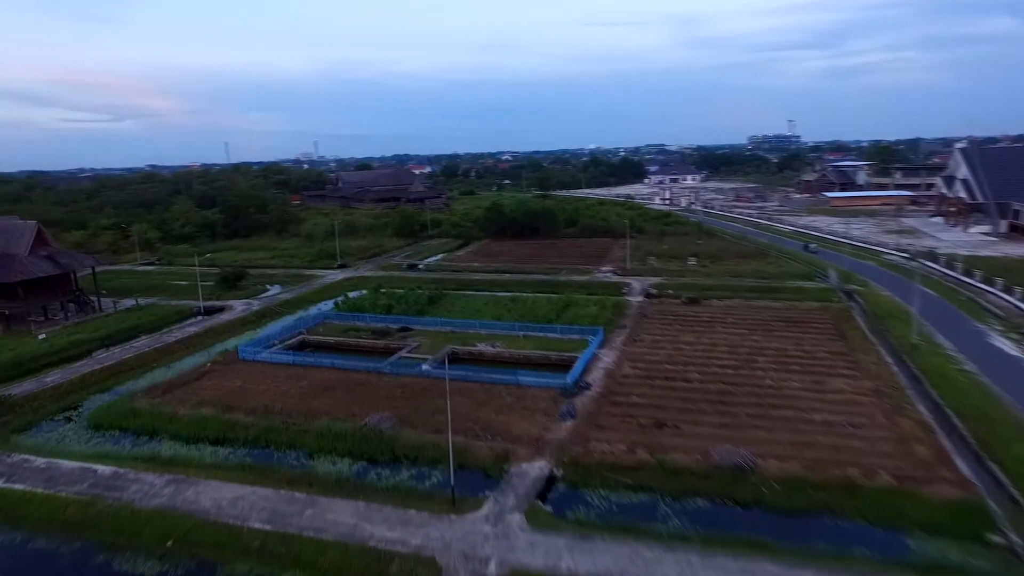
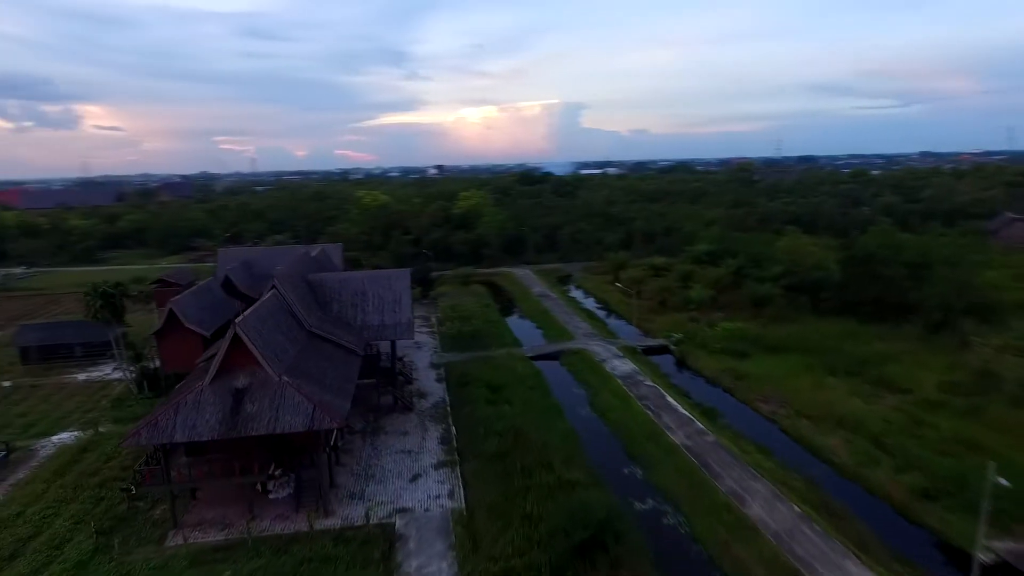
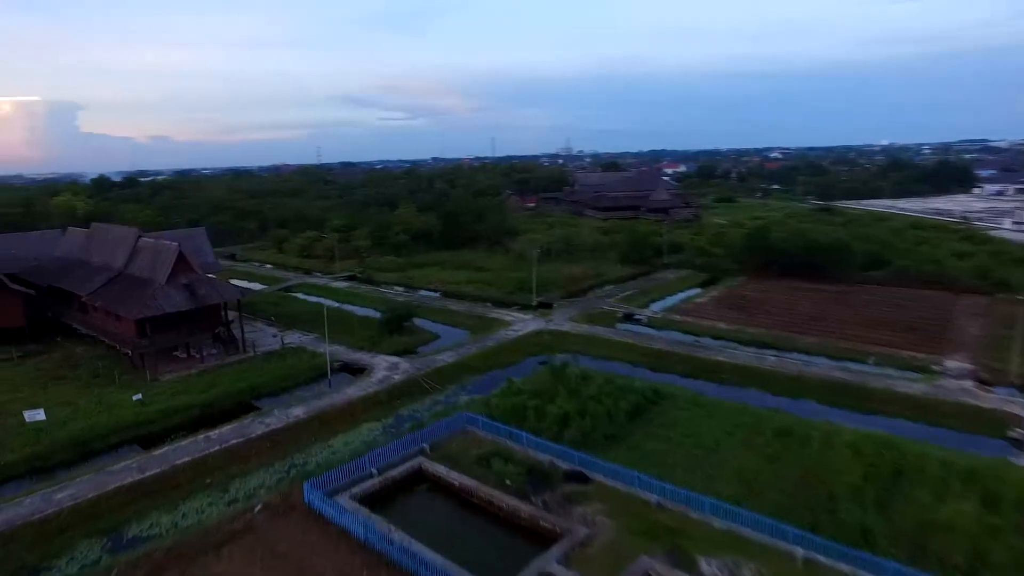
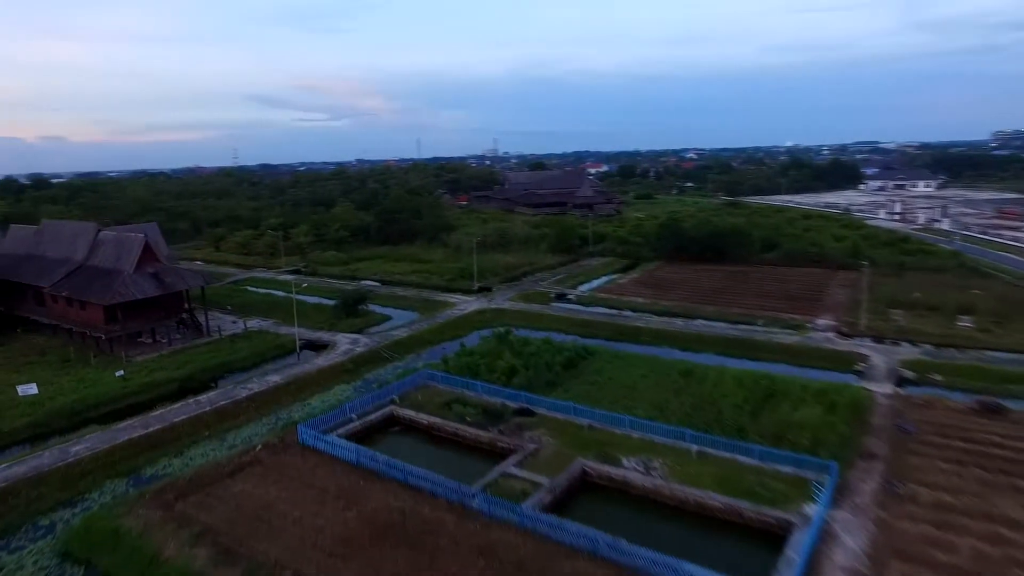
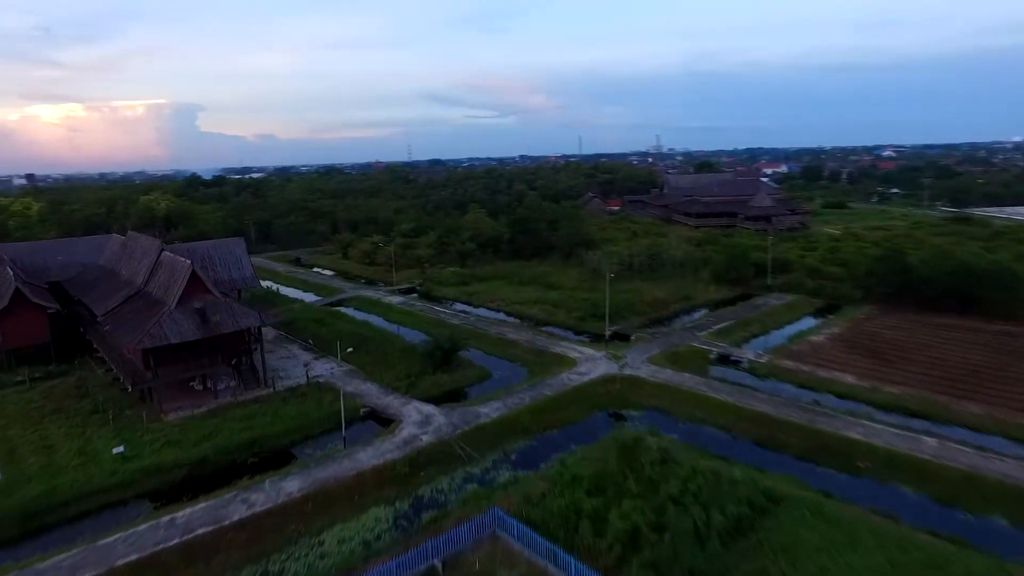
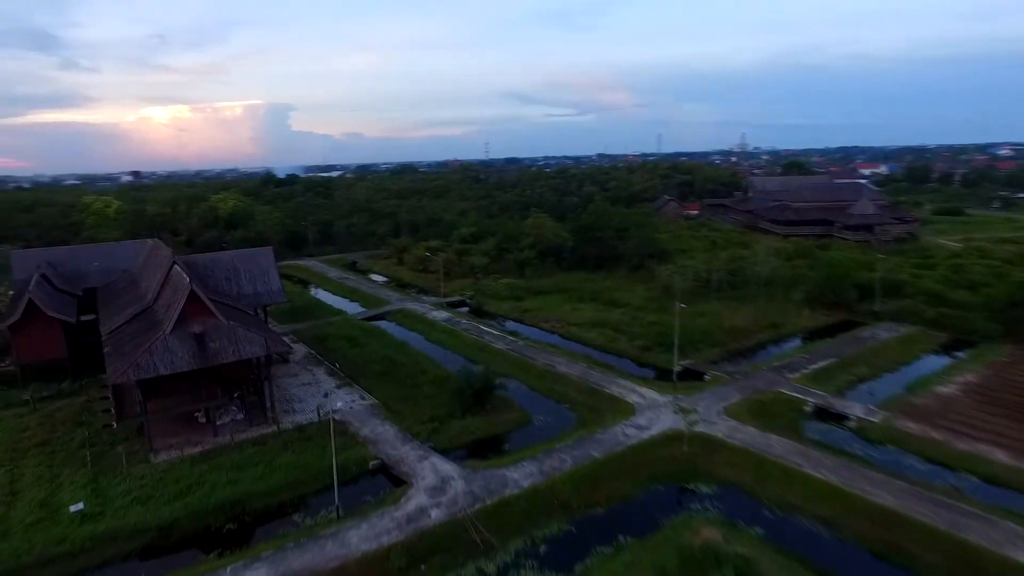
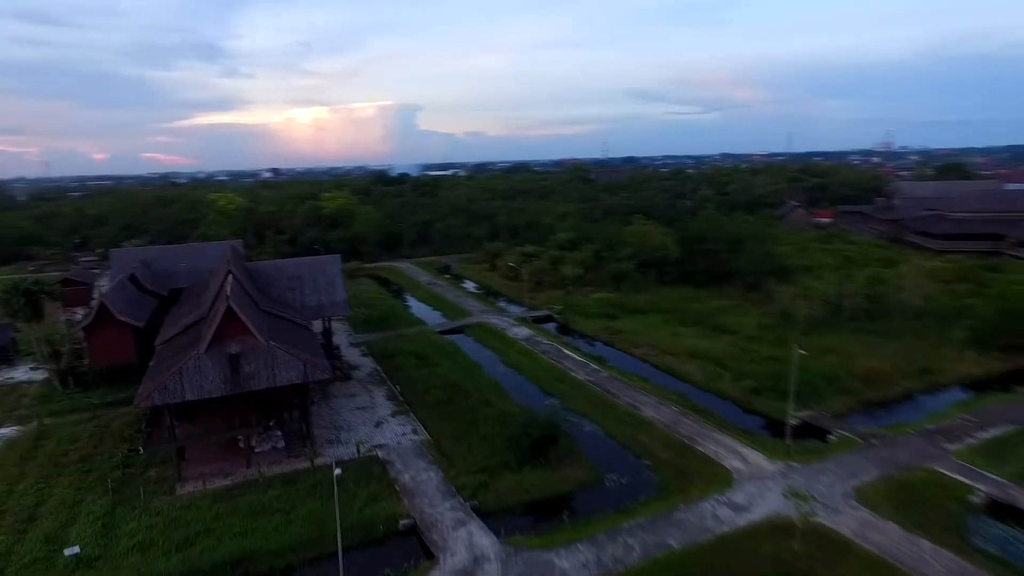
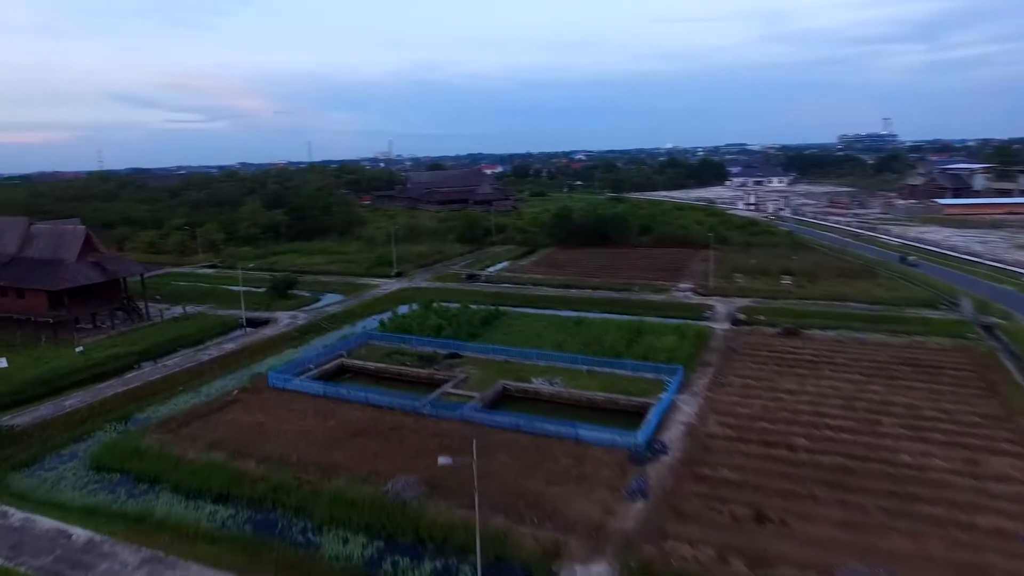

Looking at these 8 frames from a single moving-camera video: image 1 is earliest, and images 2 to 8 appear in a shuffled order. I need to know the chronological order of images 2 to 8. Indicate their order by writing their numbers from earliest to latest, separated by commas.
8, 4, 3, 5, 6, 7, 2
